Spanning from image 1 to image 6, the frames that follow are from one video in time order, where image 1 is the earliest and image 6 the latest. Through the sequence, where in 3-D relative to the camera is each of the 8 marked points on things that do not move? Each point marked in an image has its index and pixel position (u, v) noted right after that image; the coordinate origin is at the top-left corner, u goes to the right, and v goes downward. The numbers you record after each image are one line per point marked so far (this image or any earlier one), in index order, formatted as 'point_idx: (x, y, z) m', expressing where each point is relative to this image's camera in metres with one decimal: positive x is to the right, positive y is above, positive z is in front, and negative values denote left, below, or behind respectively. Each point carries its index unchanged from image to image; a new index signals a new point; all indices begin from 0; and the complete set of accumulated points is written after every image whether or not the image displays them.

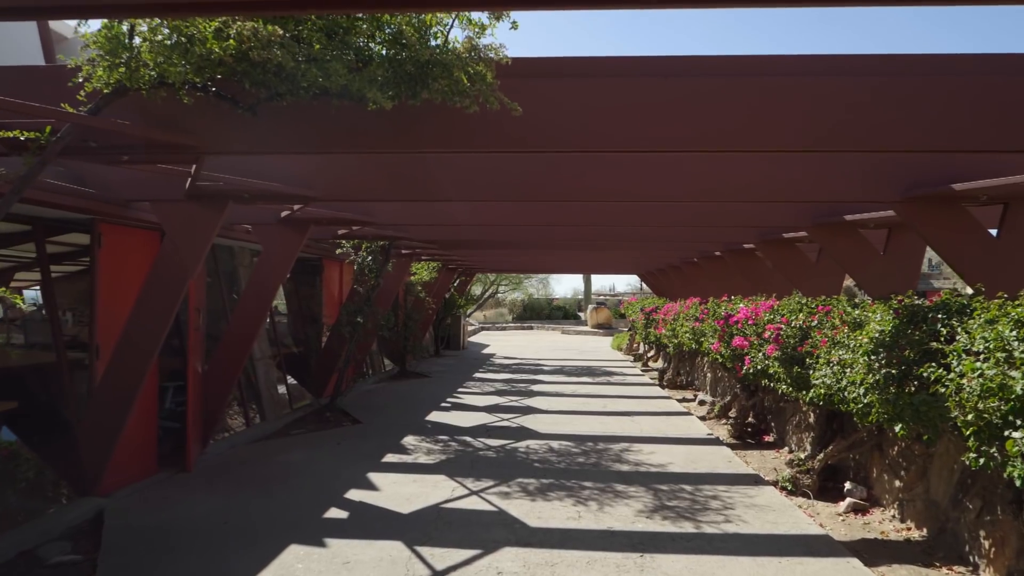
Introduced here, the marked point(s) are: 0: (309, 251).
0: (-2.9, +0.5, +10.0) m
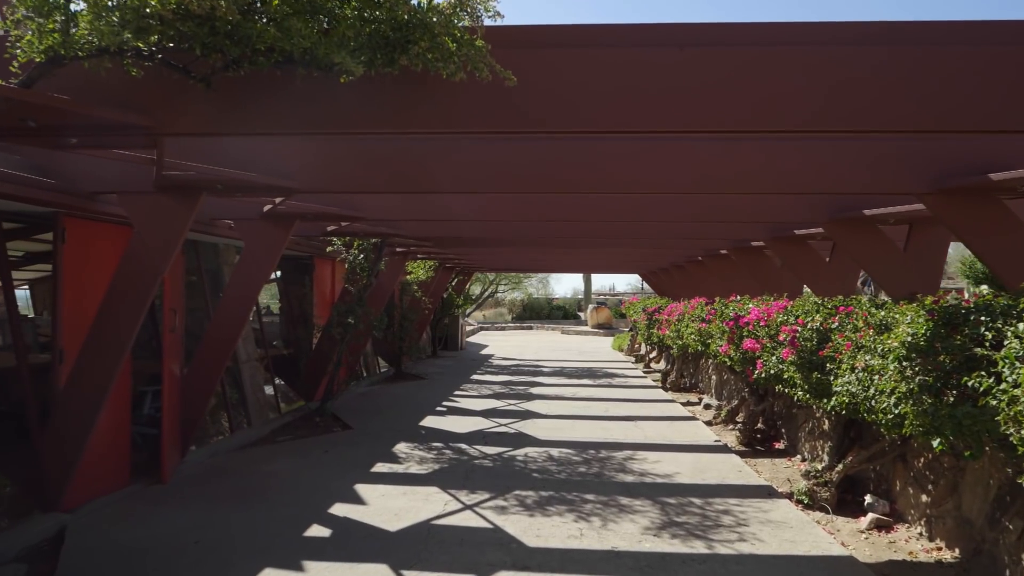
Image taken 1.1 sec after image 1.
0: (-3.0, +0.6, +9.6) m
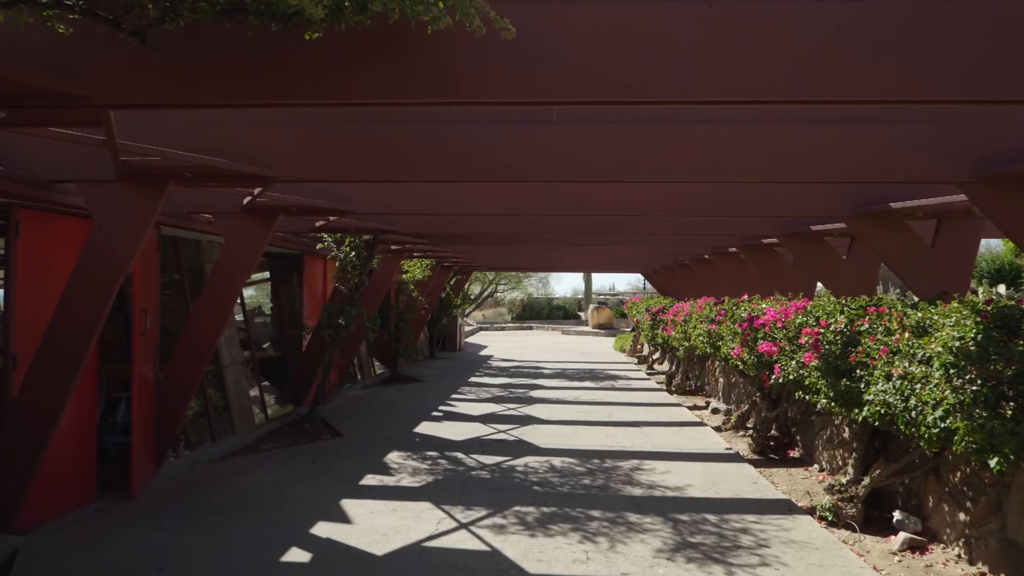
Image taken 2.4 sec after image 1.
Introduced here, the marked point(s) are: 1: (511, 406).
0: (-3.0, +0.6, +9.2) m
1: (0.0, -1.8, +10.7) m
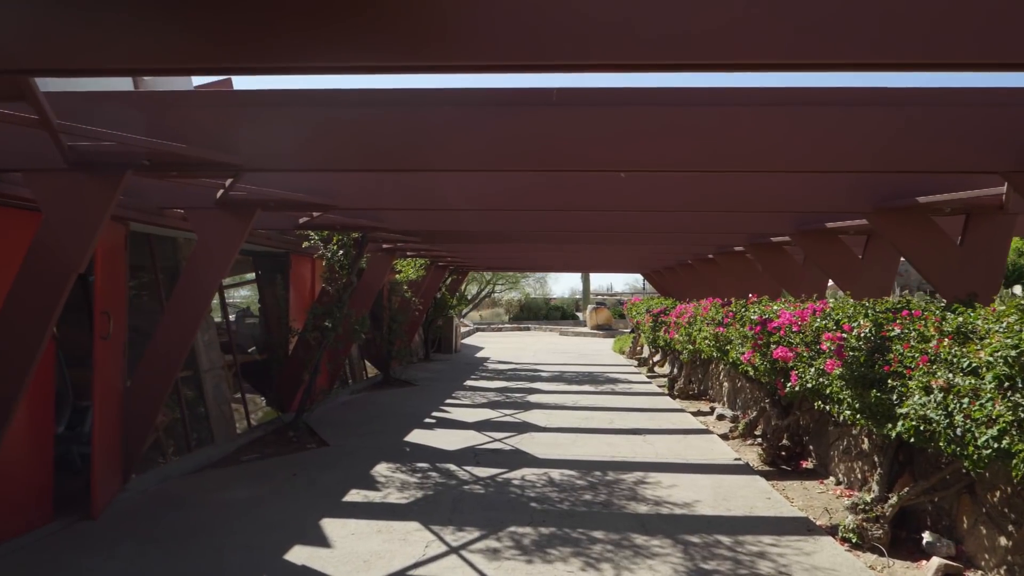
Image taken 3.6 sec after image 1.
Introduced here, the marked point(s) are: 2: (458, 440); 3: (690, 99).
0: (-3.0, +0.6, +8.7) m
1: (-0.1, -1.8, +10.2) m
2: (-0.6, -1.8, +8.2) m
3: (+1.1, +1.1, +4.1) m
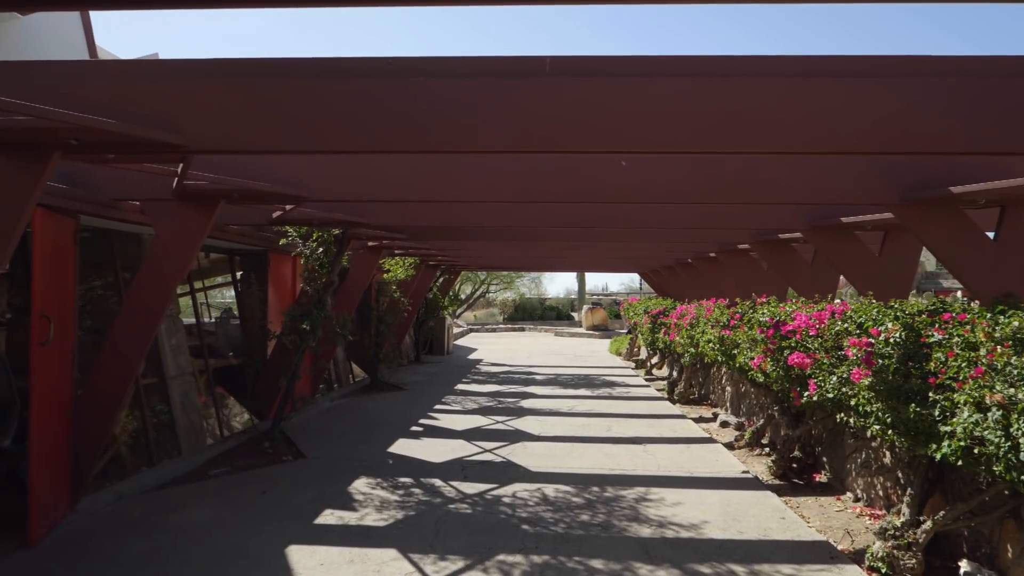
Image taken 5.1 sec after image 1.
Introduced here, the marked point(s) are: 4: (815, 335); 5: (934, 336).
0: (-3.1, +0.6, +8.1) m
1: (-0.2, -1.8, +9.7) m
2: (-0.7, -1.8, +7.6) m
3: (+1.0, +1.1, +3.5) m
4: (+2.3, -0.4, +5.3) m
5: (+2.4, -0.3, +3.9) m
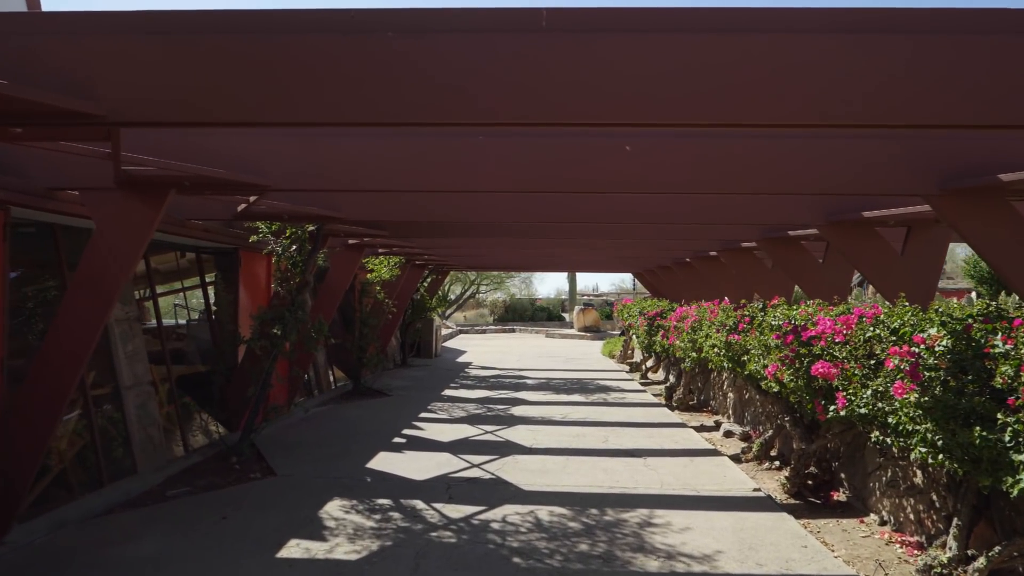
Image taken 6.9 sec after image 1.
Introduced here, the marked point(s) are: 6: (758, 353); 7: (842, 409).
0: (-3.2, +0.5, +7.5) m
1: (-0.3, -1.9, +9.1) m
2: (-0.8, -1.8, +7.0) m
3: (+0.9, +1.1, +3.0) m
4: (+2.3, -0.4, +4.7) m
5: (+2.4, -0.3, +3.3) m
6: (+2.2, -0.6, +6.3) m
7: (+2.2, -0.8, +4.5) m
